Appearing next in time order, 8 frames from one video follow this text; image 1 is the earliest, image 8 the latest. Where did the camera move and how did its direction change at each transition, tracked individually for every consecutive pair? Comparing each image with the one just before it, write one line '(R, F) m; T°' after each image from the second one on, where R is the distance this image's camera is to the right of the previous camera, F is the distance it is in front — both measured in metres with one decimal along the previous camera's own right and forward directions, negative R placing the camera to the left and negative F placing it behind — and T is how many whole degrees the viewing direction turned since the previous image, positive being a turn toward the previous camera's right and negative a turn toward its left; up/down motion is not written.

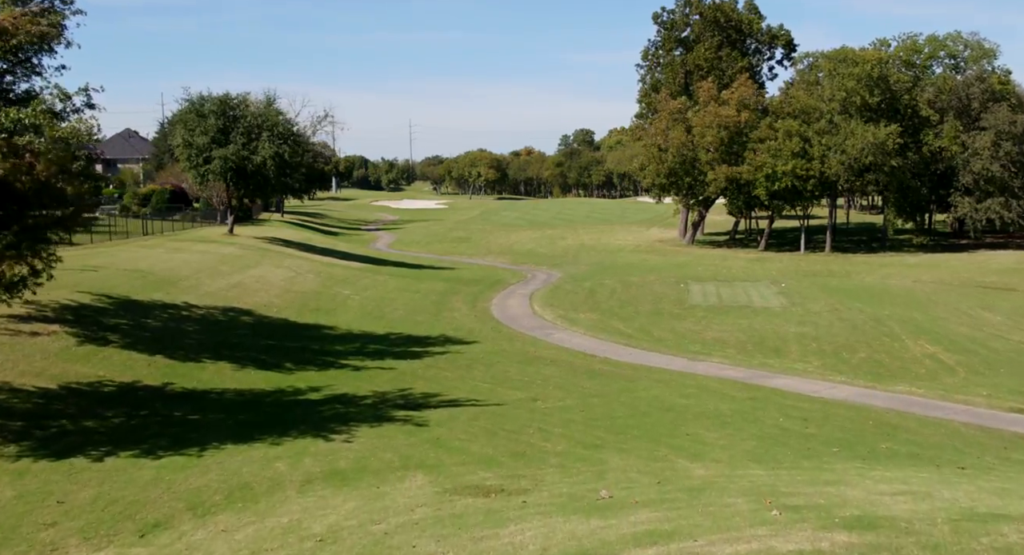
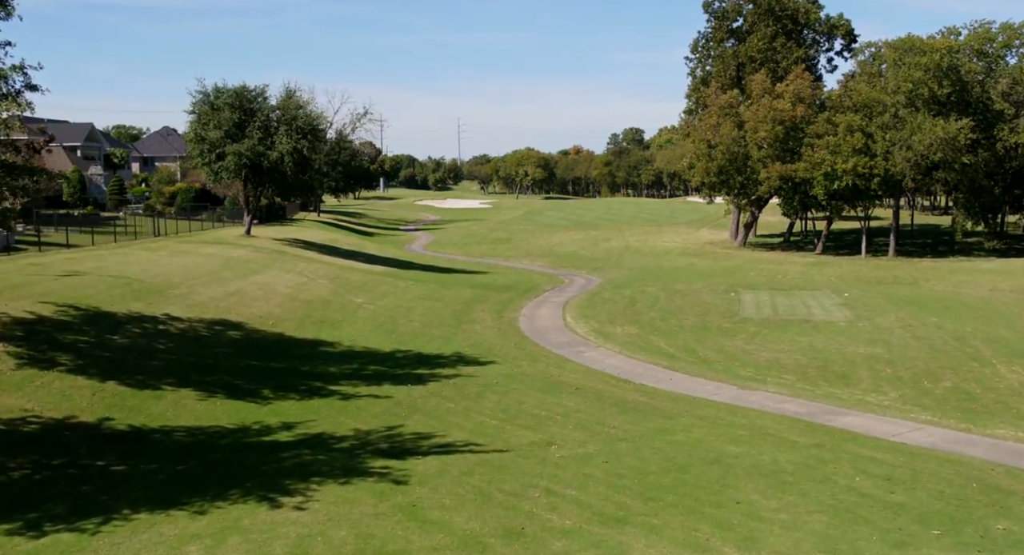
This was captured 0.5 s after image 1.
(+0.6, +3.3) m; -3°
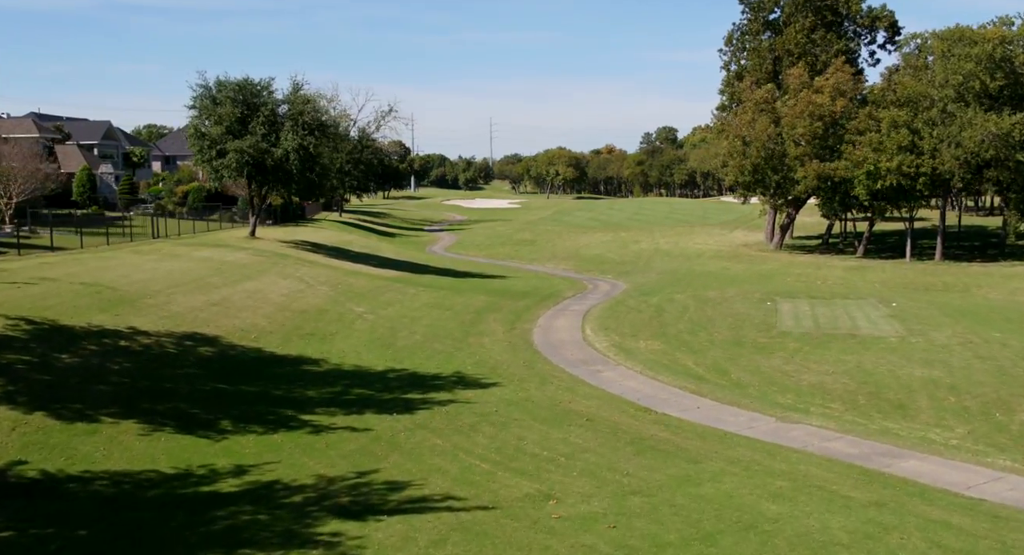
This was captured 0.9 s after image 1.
(+0.5, +2.6) m; -2°
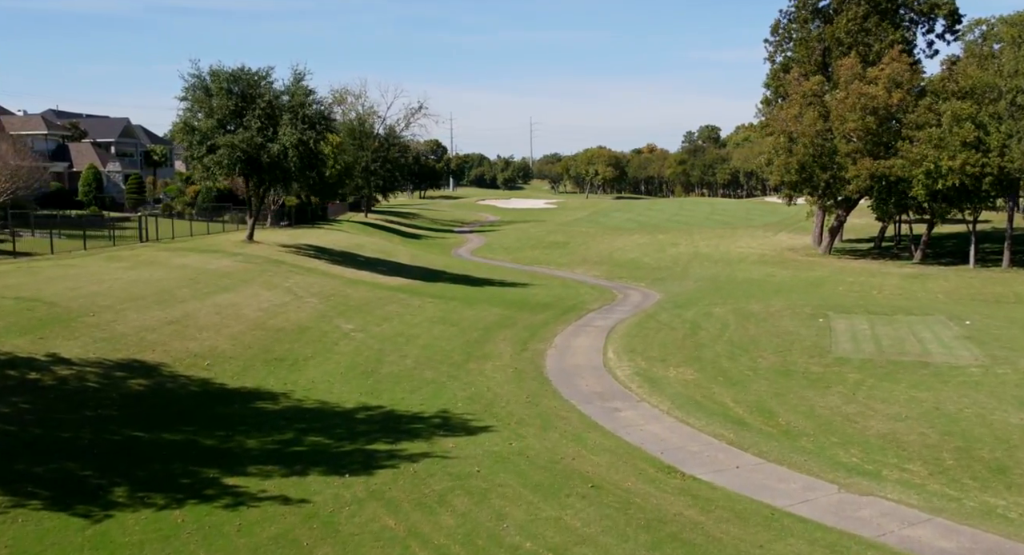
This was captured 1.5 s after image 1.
(+0.7, +3.7) m; -2°
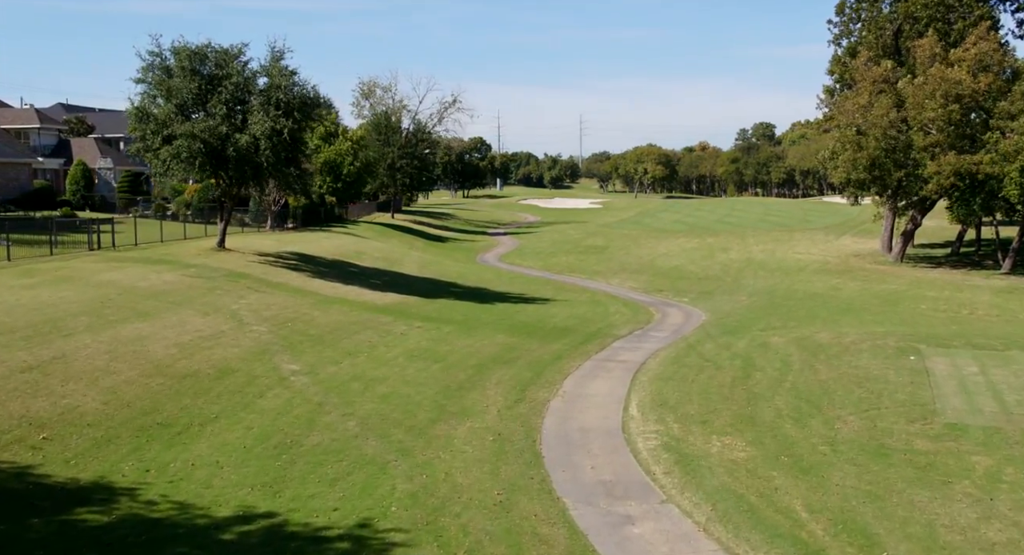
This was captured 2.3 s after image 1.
(+1.1, +6.0) m; -3°
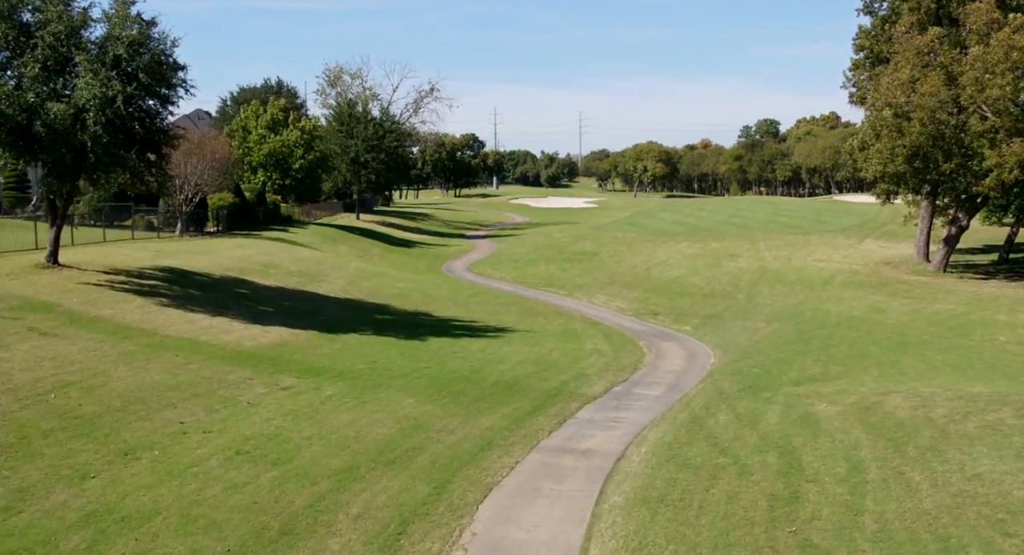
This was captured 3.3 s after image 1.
(+1.5, +8.6) m; 0°
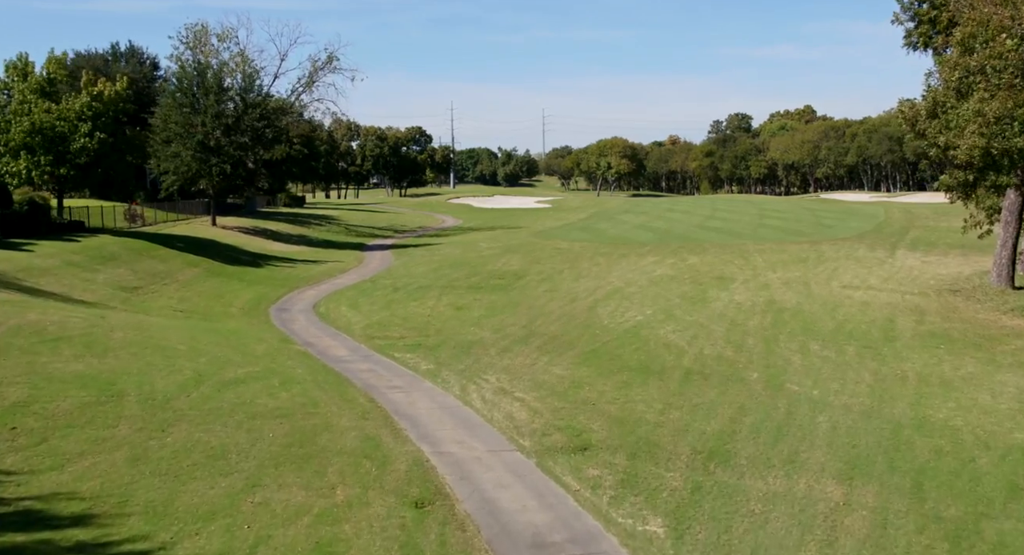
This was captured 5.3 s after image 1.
(+3.0, +17.4) m; +2°
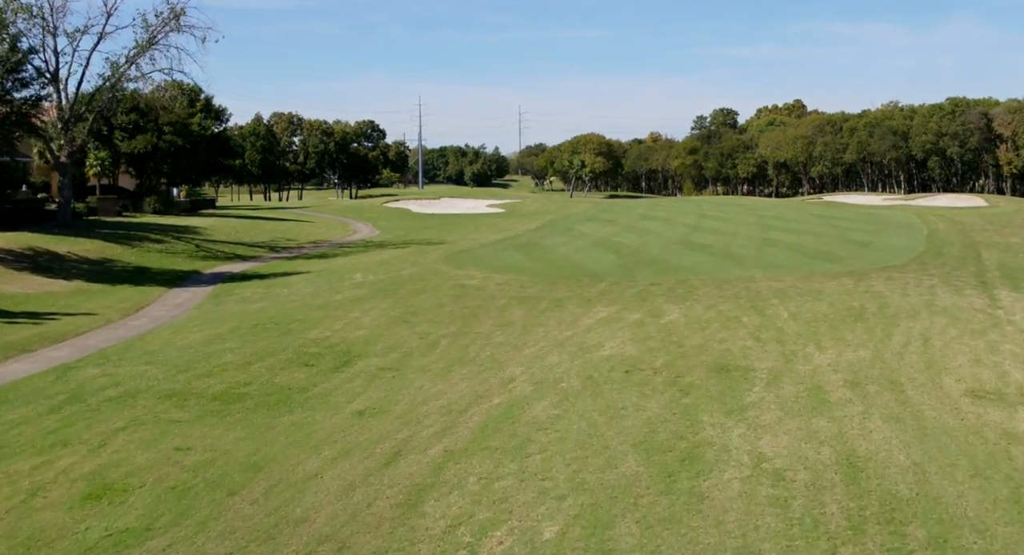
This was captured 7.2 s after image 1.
(+3.3, +17.7) m; +1°
